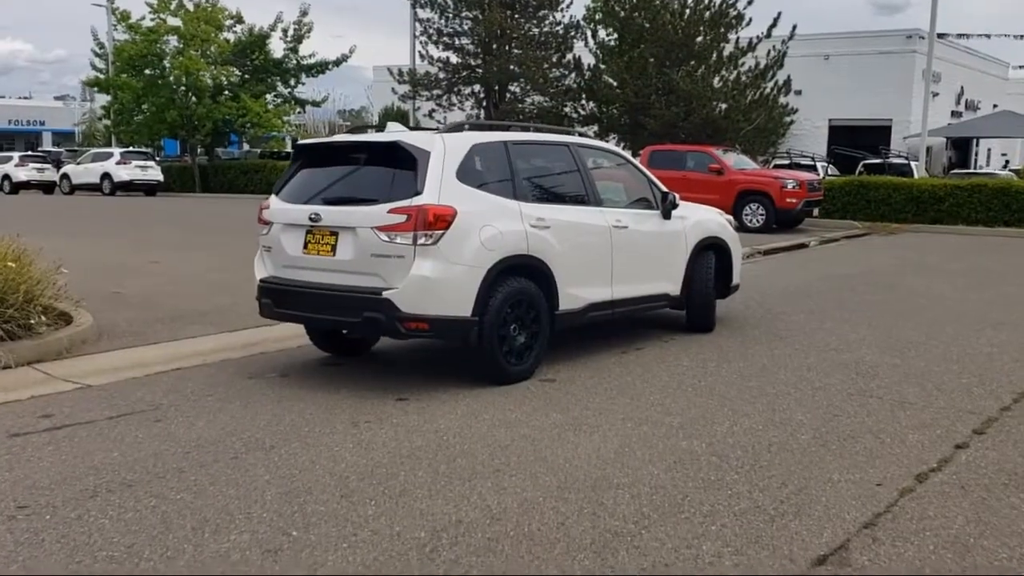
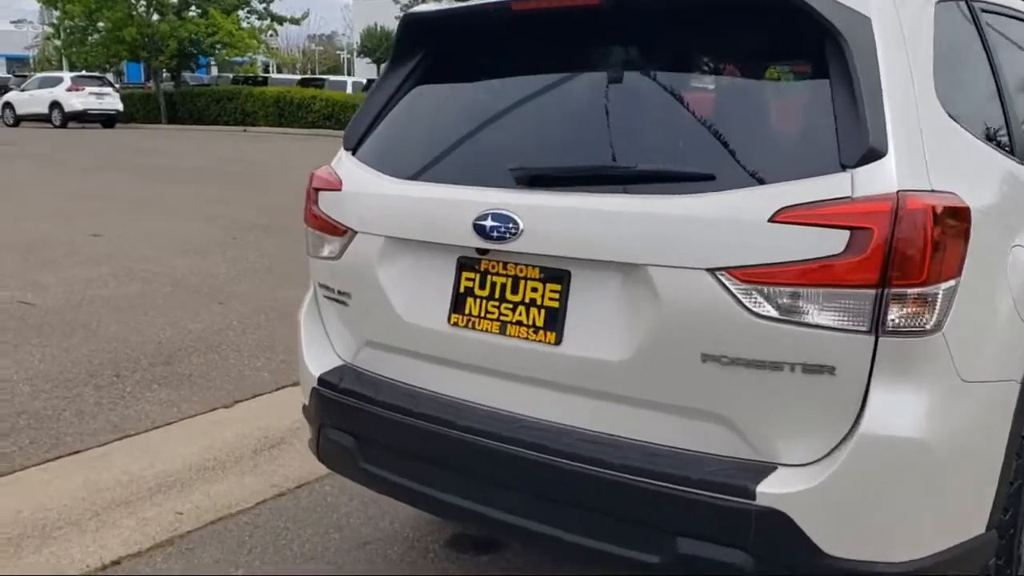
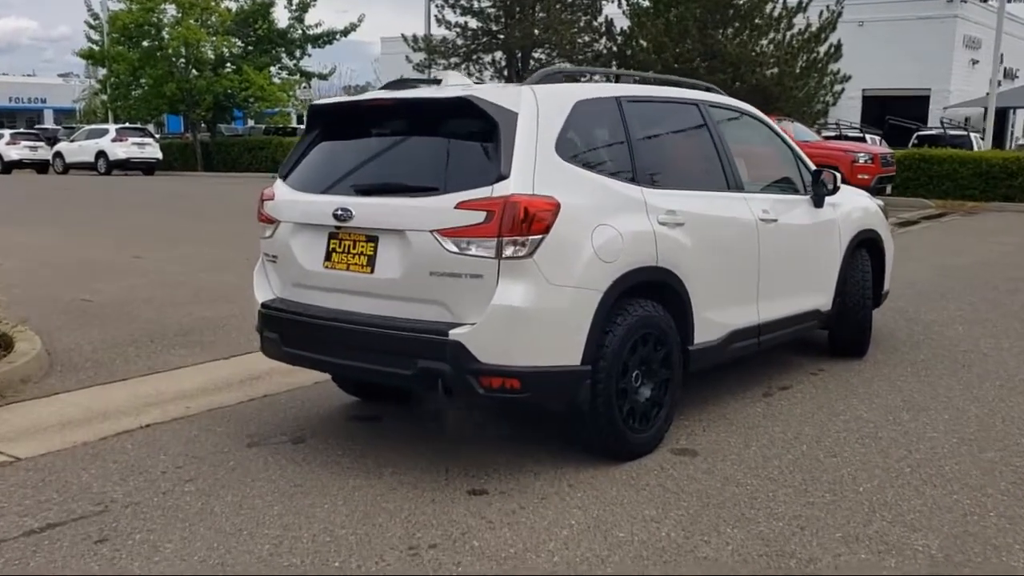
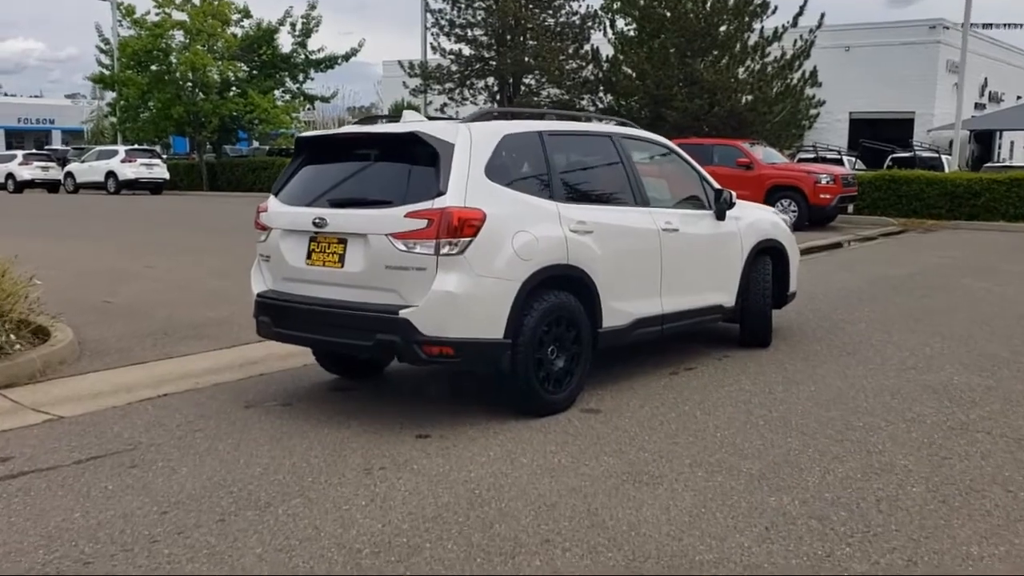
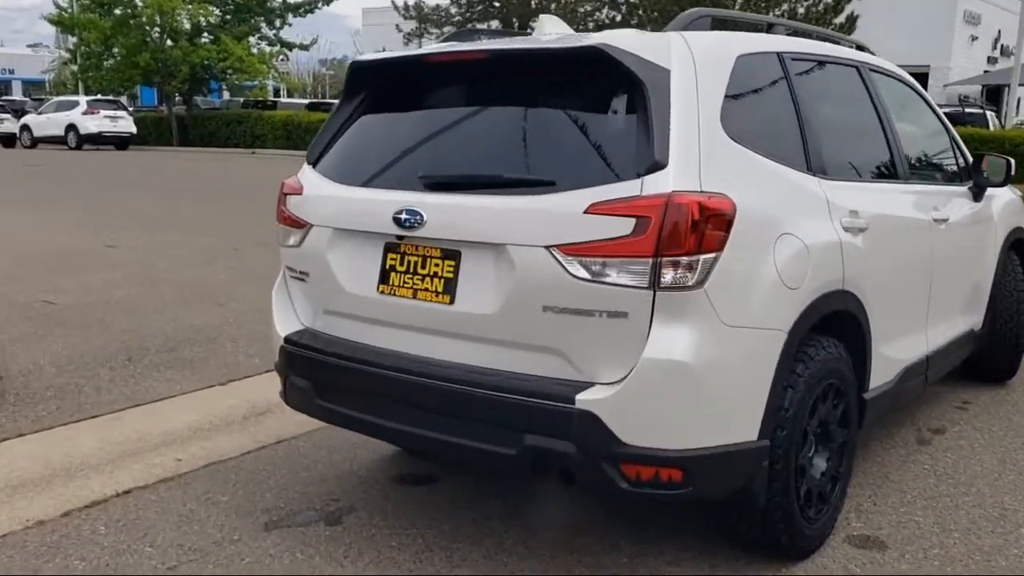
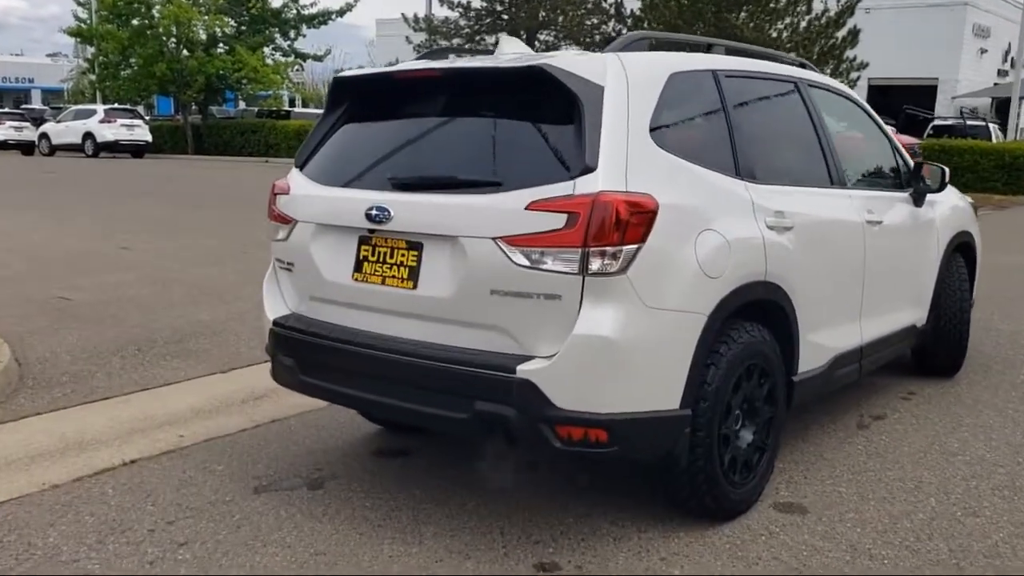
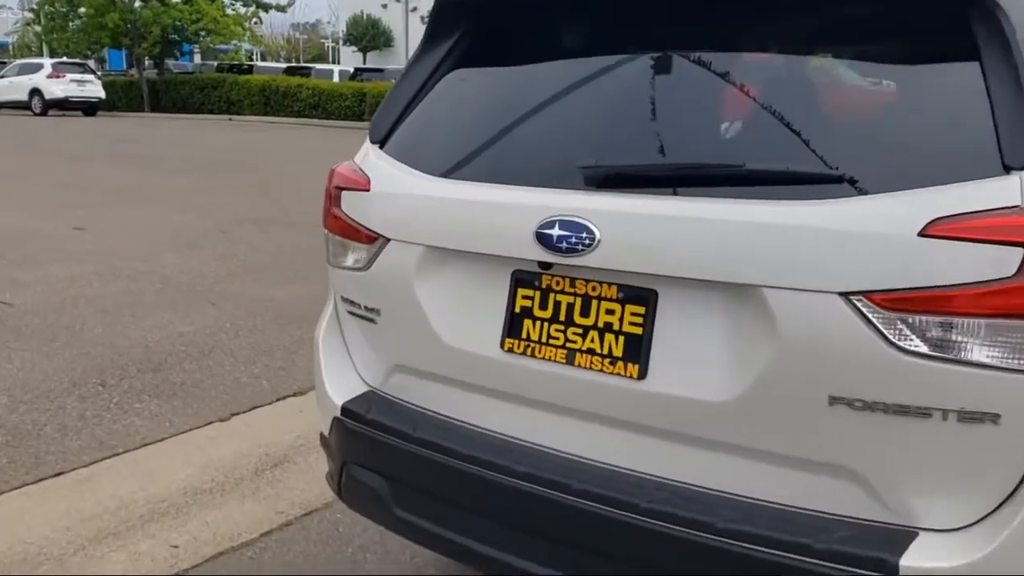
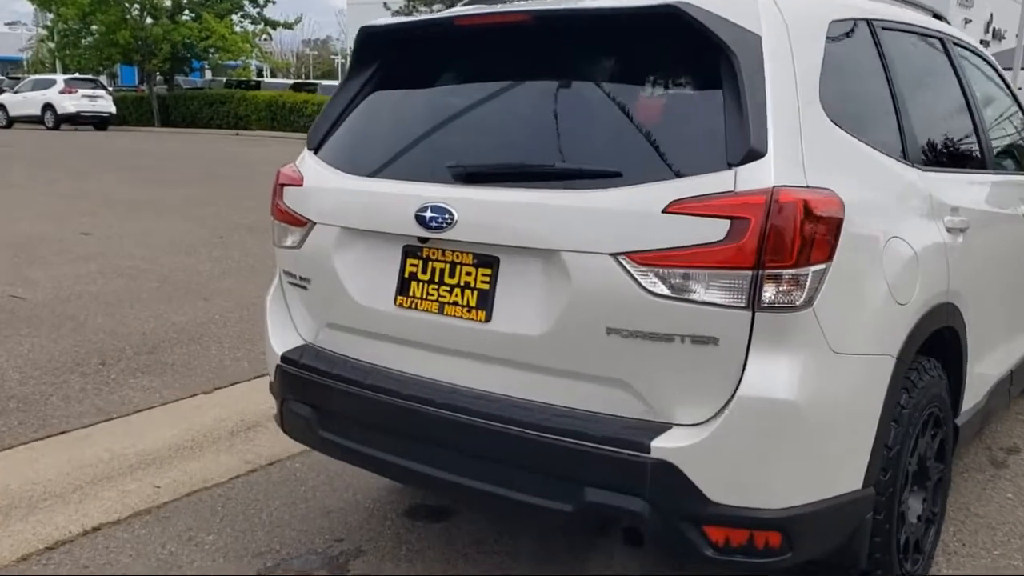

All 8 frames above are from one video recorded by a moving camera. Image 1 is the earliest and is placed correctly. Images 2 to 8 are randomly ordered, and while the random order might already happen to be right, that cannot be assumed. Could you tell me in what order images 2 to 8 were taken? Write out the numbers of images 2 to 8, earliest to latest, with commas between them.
4, 3, 6, 5, 8, 2, 7
